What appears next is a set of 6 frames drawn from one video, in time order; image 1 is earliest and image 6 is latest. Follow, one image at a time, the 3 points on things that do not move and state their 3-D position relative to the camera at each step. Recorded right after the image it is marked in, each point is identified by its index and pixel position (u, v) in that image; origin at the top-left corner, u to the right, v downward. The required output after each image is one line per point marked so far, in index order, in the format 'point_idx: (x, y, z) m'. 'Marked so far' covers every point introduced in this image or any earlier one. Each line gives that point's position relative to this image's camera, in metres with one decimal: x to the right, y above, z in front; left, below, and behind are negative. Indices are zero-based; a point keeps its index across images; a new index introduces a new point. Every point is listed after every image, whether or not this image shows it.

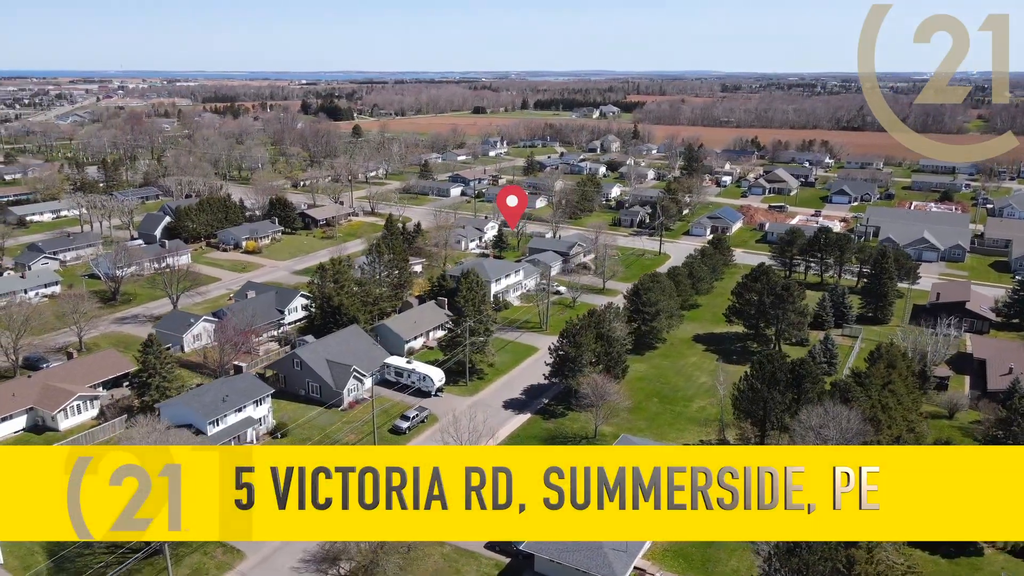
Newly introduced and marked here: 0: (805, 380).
0: (+6.8, -2.2, +17.0) m
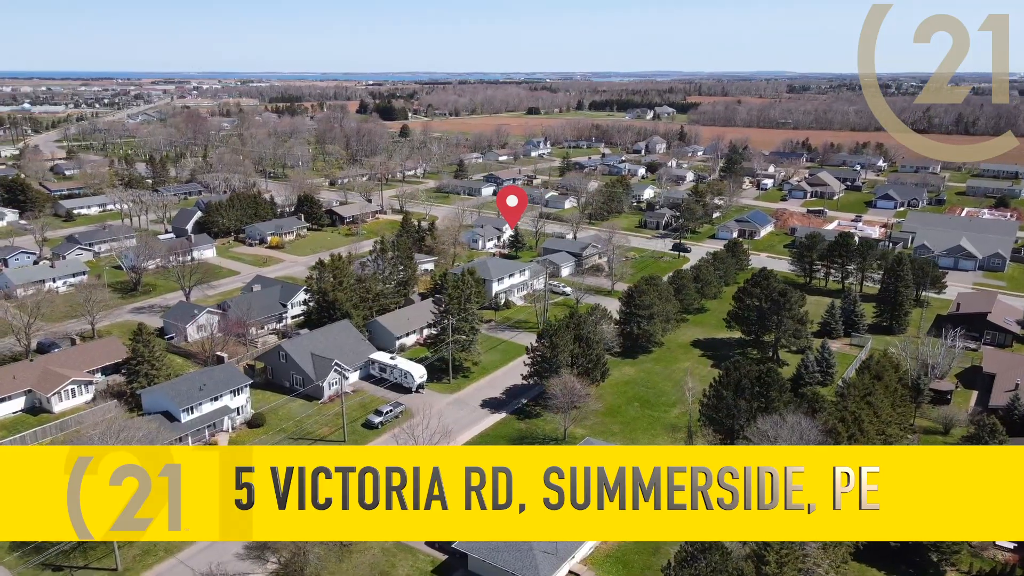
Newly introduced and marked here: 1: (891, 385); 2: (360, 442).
0: (+5.8, -2.3, +16.5) m
1: (+9.8, -2.5, +18.8) m
2: (-3.8, -3.9, +18.7) m
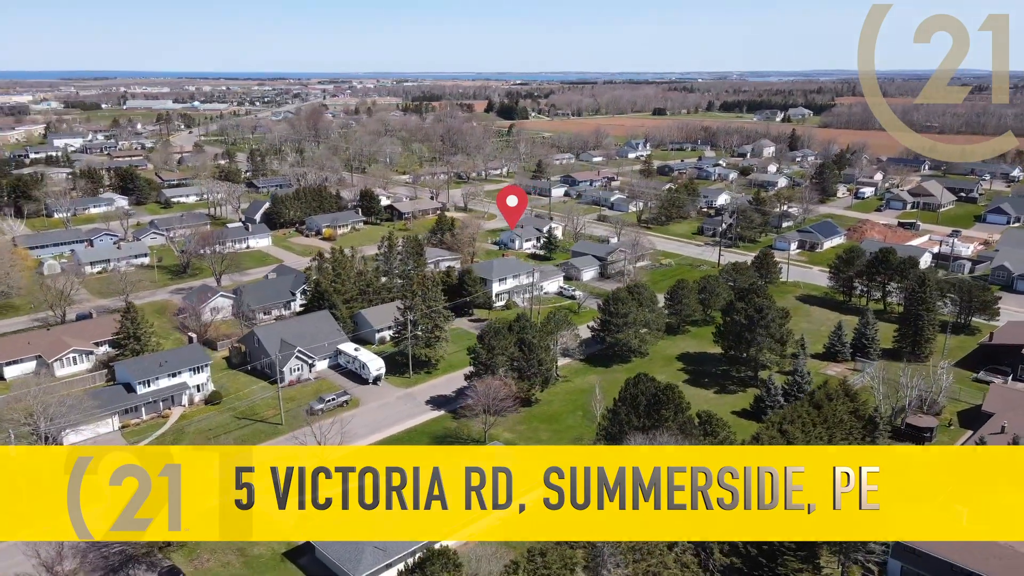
0: (+3.3, -2.6, +15.6) m
1: (+7.6, -2.9, +17.2) m
2: (-5.8, -3.7, +19.6) m
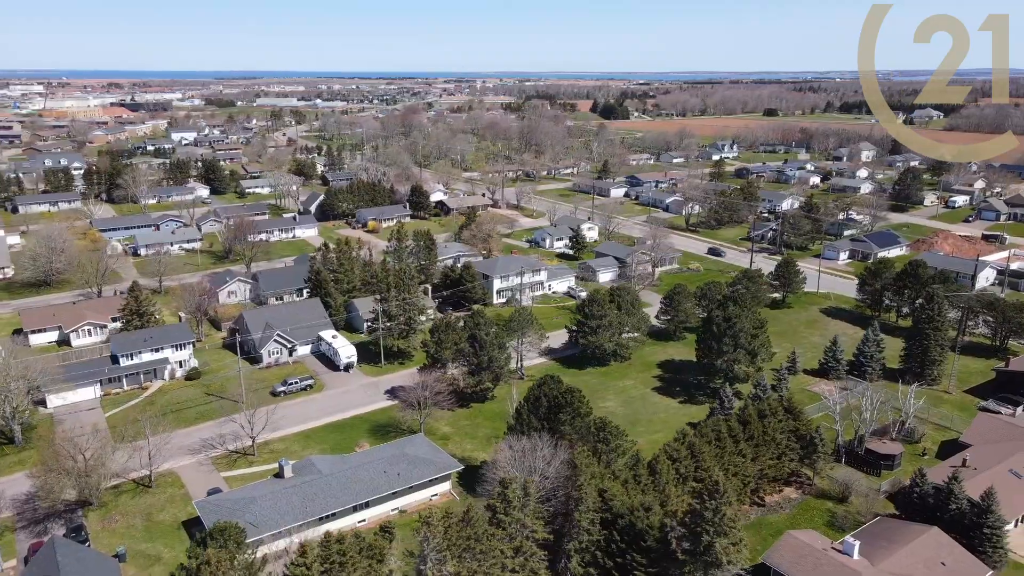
0: (+1.1, -2.6, +15.3) m
1: (+5.6, -3.2, +16.1) m
2: (-7.3, -3.3, +20.6) m
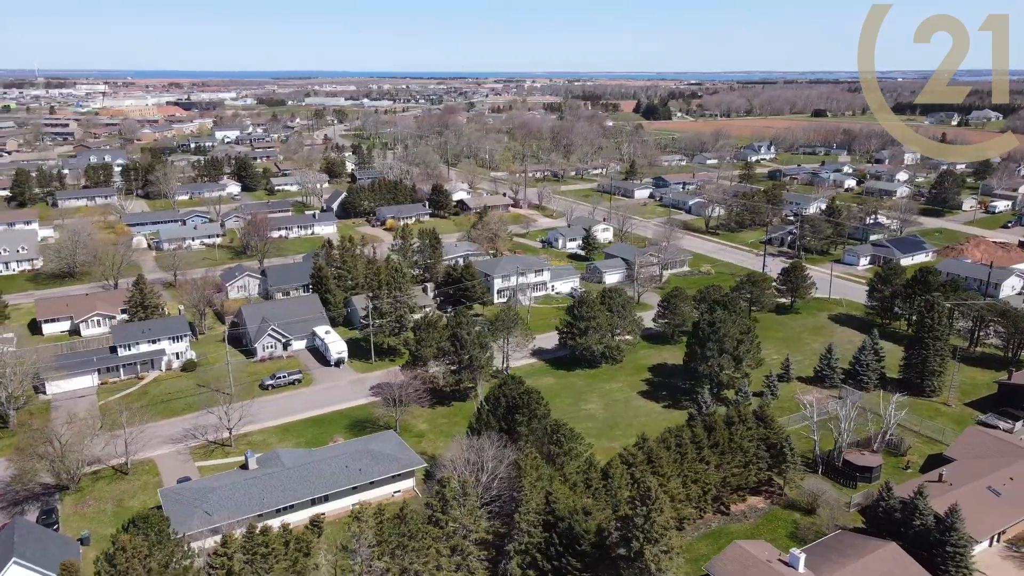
0: (+0.2, -2.6, +15.2) m
1: (+4.8, -3.2, +15.8) m
2: (-7.9, -3.1, +21.1) m
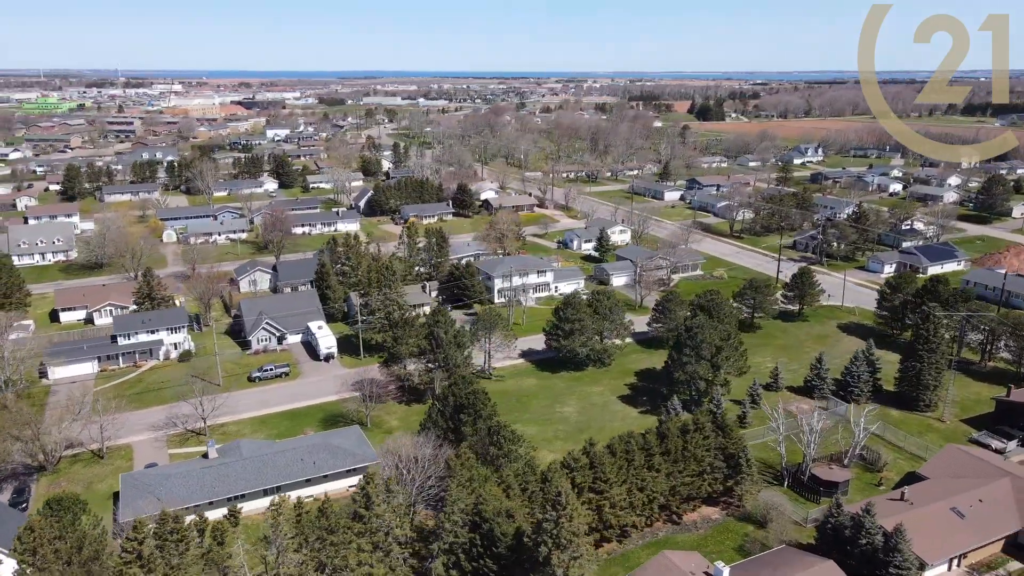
0: (-0.9, -2.6, +15.2) m
1: (+3.7, -3.3, +15.4) m
2: (-8.5, -3.0, +21.7) m
